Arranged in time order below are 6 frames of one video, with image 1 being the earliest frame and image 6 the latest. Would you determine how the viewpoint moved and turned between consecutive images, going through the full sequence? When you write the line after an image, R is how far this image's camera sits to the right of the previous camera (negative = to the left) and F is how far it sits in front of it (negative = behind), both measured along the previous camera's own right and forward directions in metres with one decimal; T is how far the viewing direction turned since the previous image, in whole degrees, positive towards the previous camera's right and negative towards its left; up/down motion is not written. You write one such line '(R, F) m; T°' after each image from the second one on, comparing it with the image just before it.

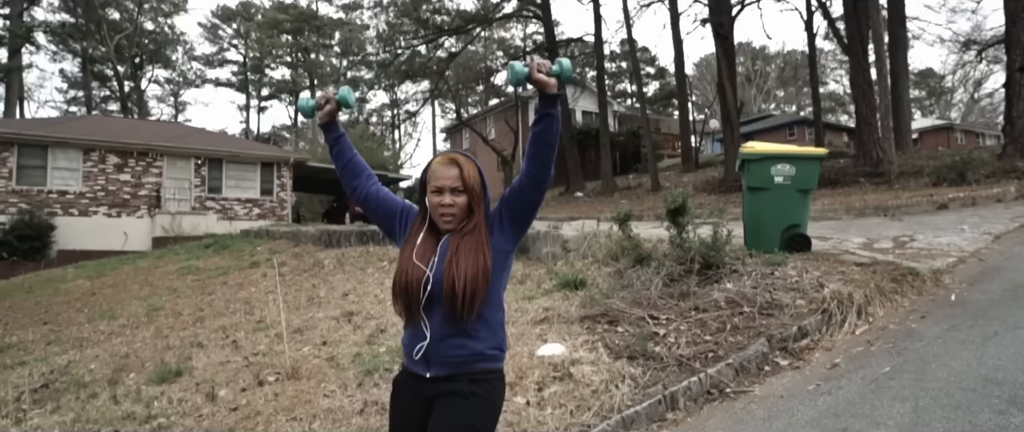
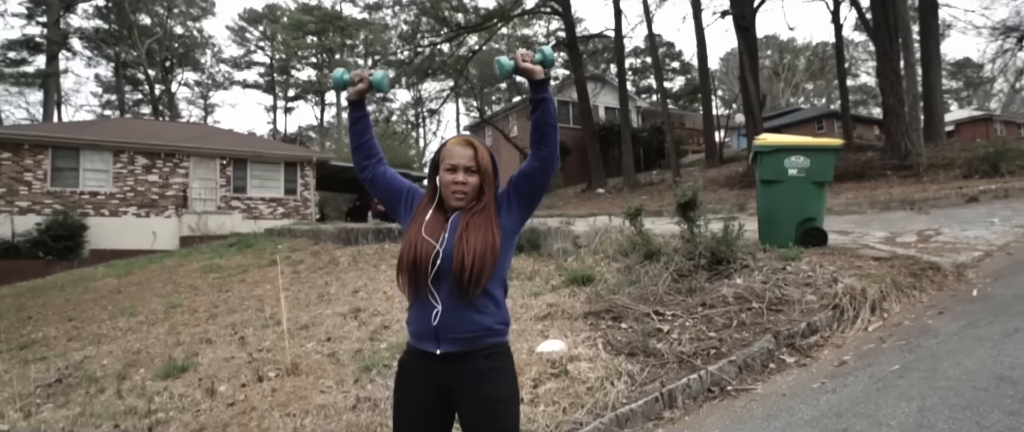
(+0.3, +0.1) m; -2°
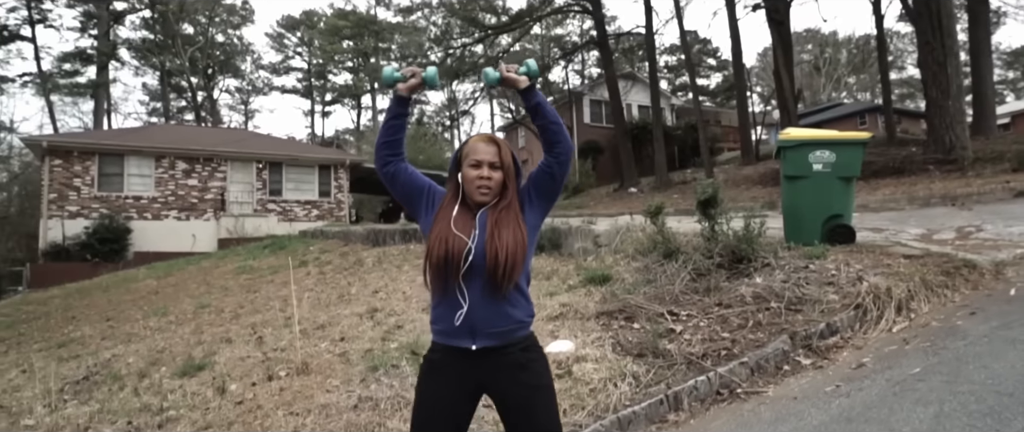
(+0.3, +0.1) m; -3°
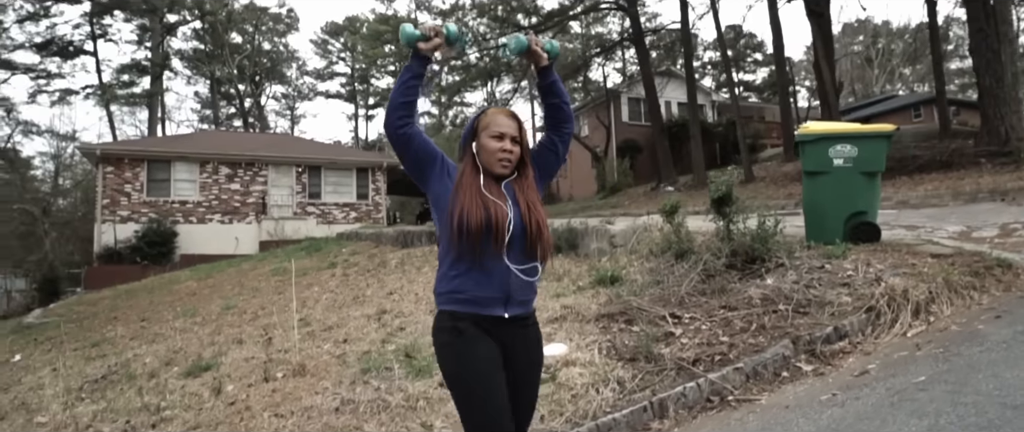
(+0.5, +0.2) m; -4°
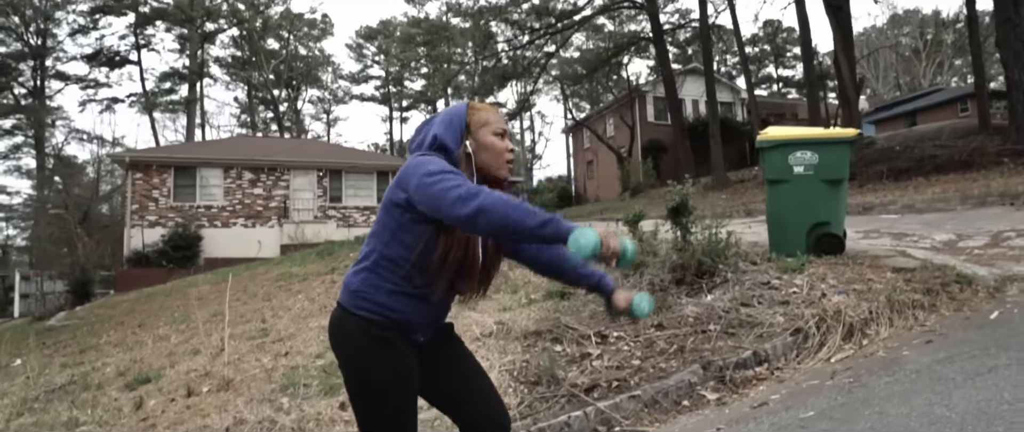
(+1.1, +0.3) m; -5°
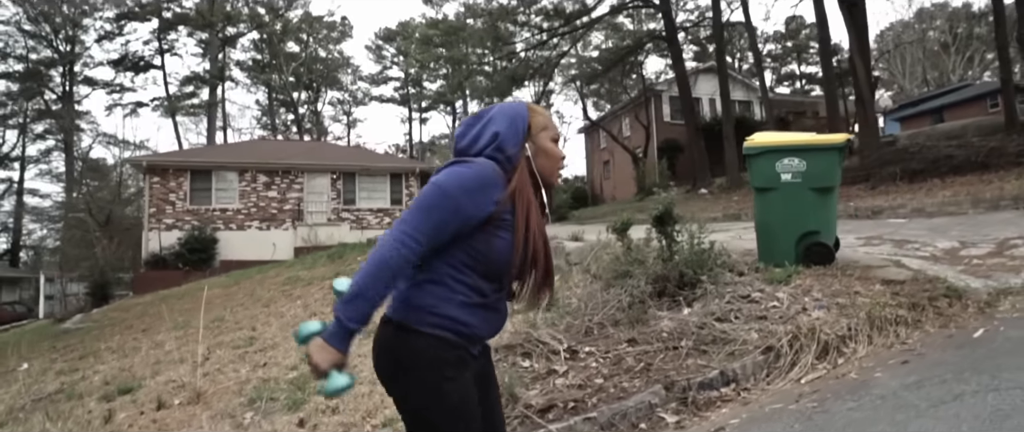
(+0.5, +0.2) m; -2°
